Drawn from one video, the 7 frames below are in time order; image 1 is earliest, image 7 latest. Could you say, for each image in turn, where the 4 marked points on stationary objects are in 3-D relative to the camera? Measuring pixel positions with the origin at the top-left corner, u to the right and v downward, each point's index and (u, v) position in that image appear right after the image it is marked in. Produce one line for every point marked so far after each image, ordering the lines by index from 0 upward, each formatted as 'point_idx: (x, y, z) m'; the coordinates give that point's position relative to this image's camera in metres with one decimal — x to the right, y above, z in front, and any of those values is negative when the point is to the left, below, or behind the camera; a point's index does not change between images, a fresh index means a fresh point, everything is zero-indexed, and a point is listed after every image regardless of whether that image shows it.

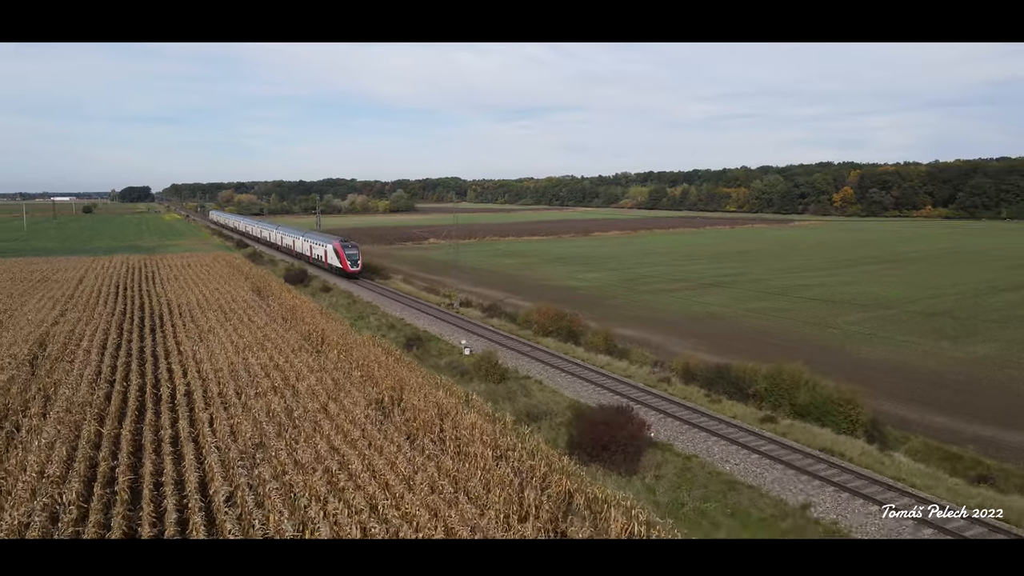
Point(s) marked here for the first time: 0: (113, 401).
0: (-12.5, -3.6, +15.5) m
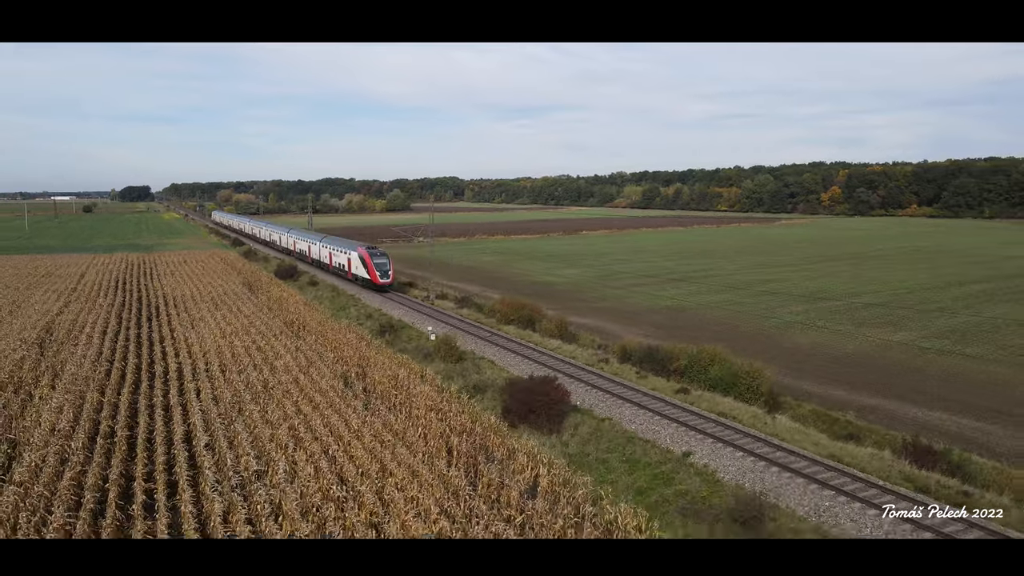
0: (-14.4, -3.2, +17.8) m
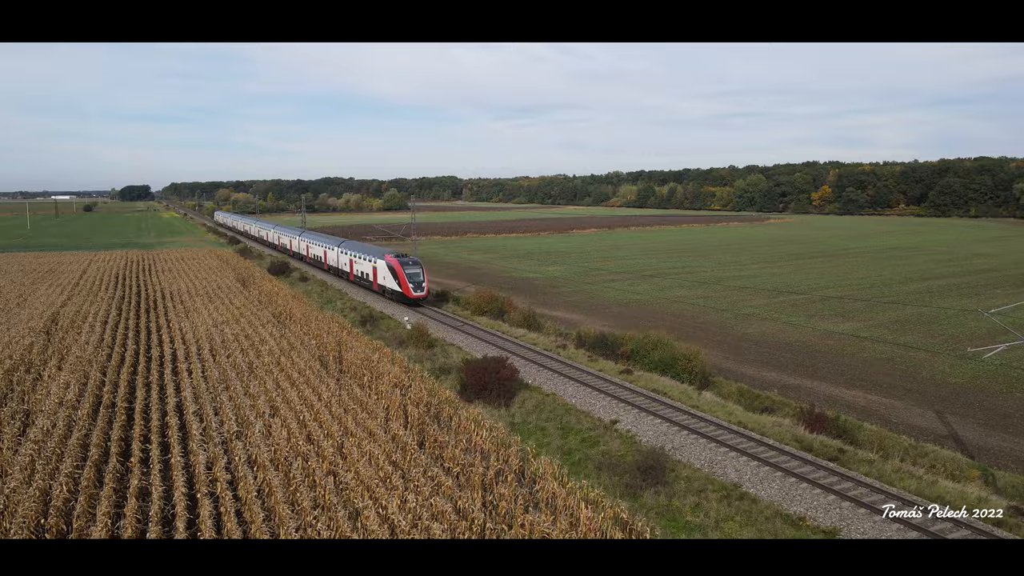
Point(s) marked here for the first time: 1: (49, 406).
0: (-15.9, -2.9, +19.7) m
1: (-14.1, -3.6, +15.1) m
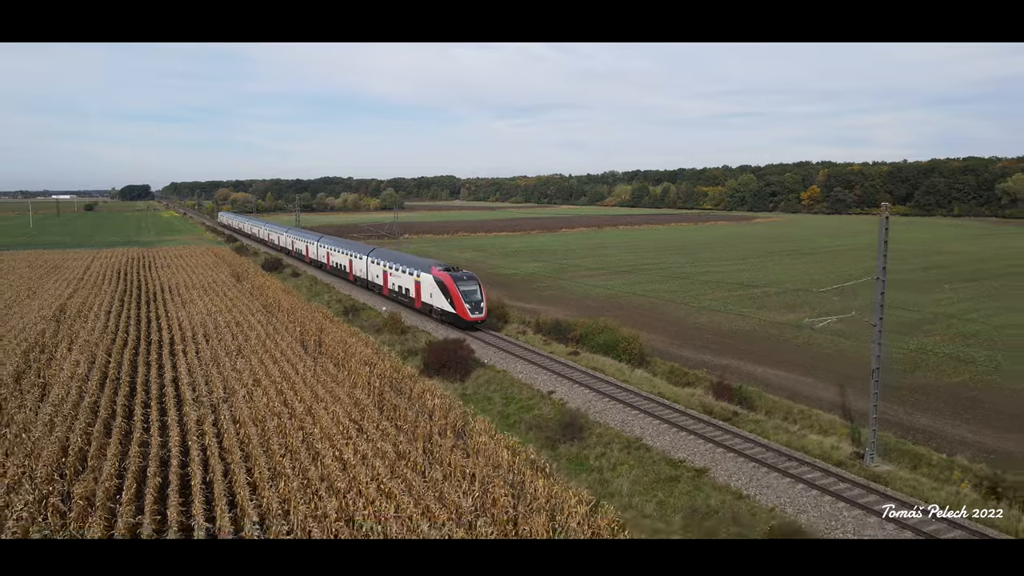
0: (-17.6, -2.4, +22.1) m
1: (-15.9, -3.2, +17.5) m
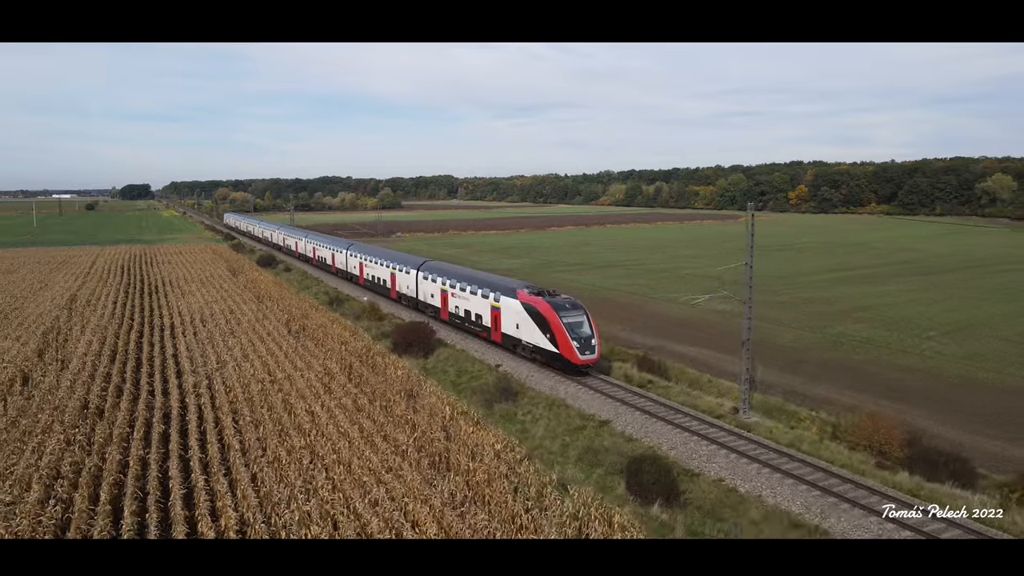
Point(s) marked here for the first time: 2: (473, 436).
0: (-19.6, -2.0, +24.9) m
1: (-17.8, -2.7, +20.3) m
2: (-1.2, -4.1, +13.7) m
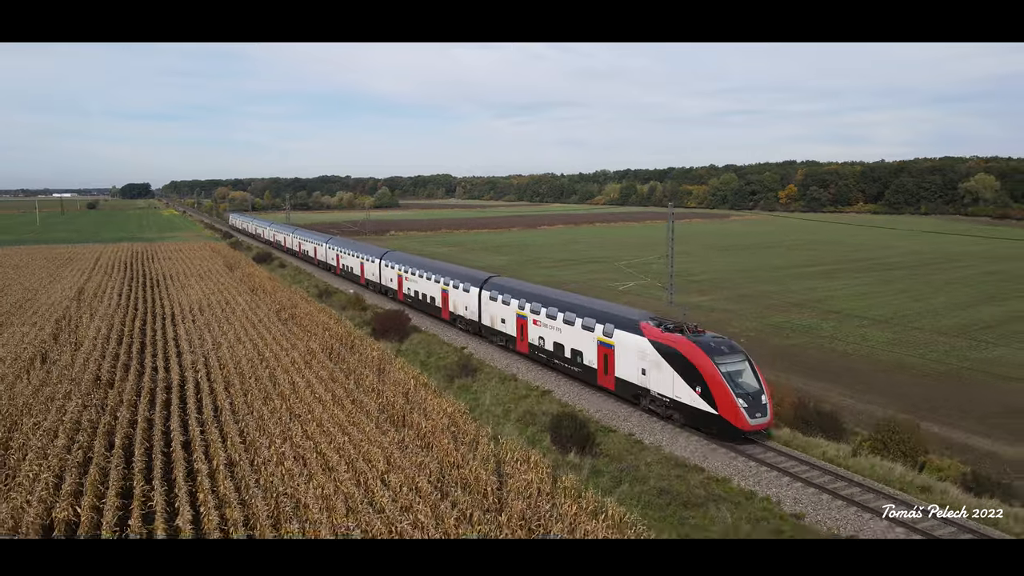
0: (-21.2, -1.5, +27.3) m
1: (-19.4, -2.3, +22.7) m
2: (-2.8, -3.7, +16.2) m
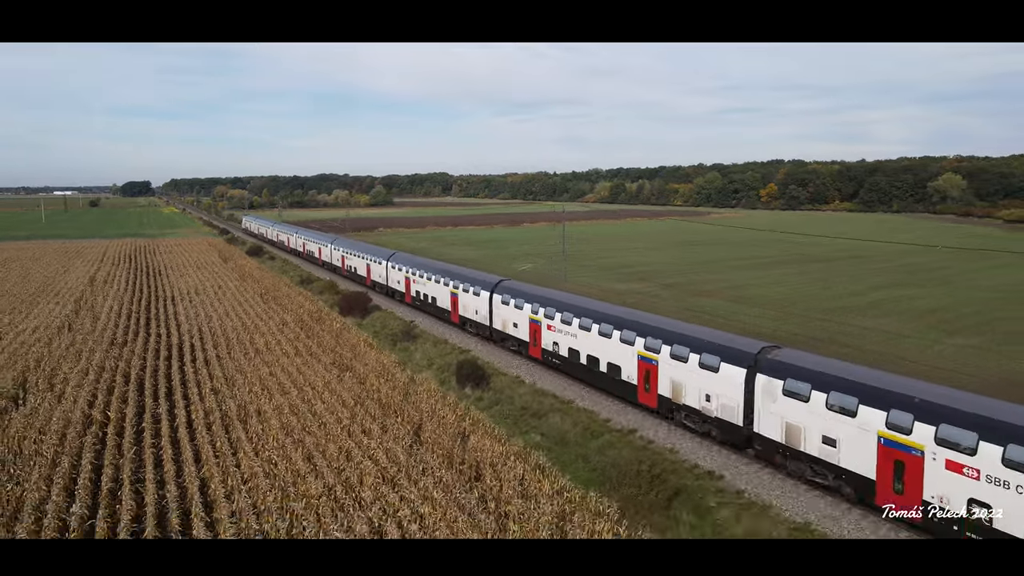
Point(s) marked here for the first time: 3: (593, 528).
0: (-24.5, -0.6, +32.2) m
1: (-22.8, -1.4, +27.6) m
2: (-6.1, -2.8, +21.0) m
3: (+1.7, -5.1, +10.4) m
